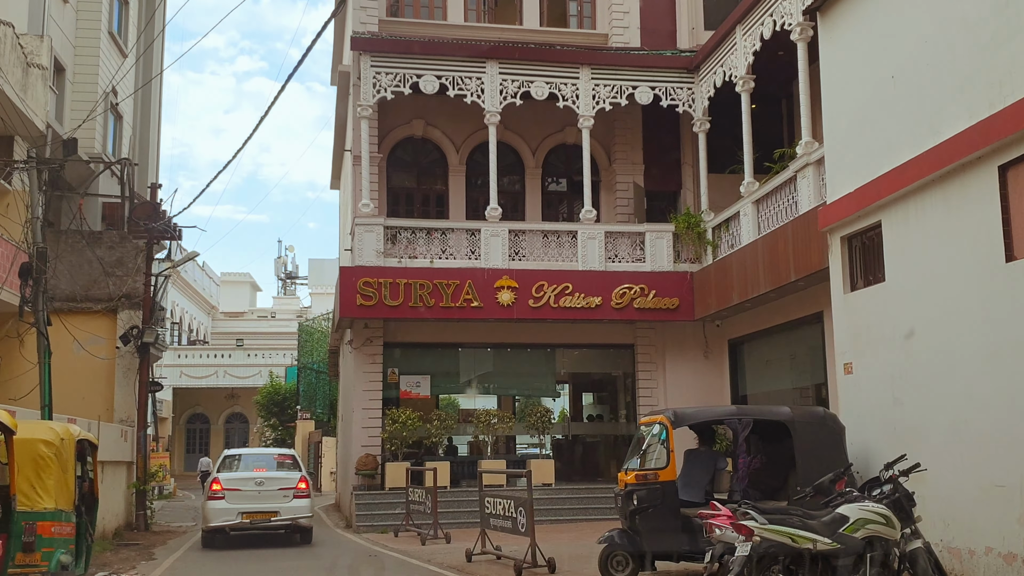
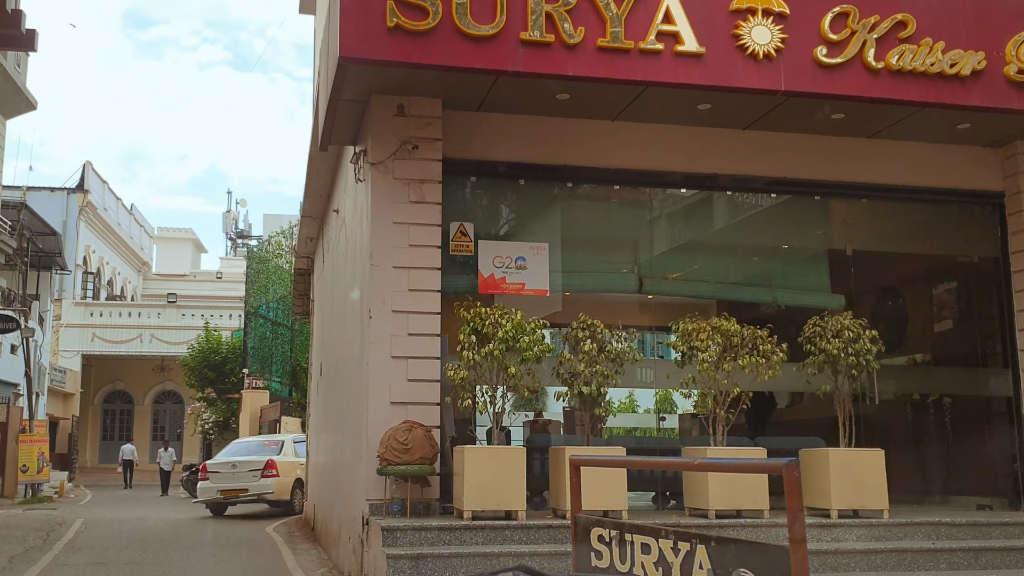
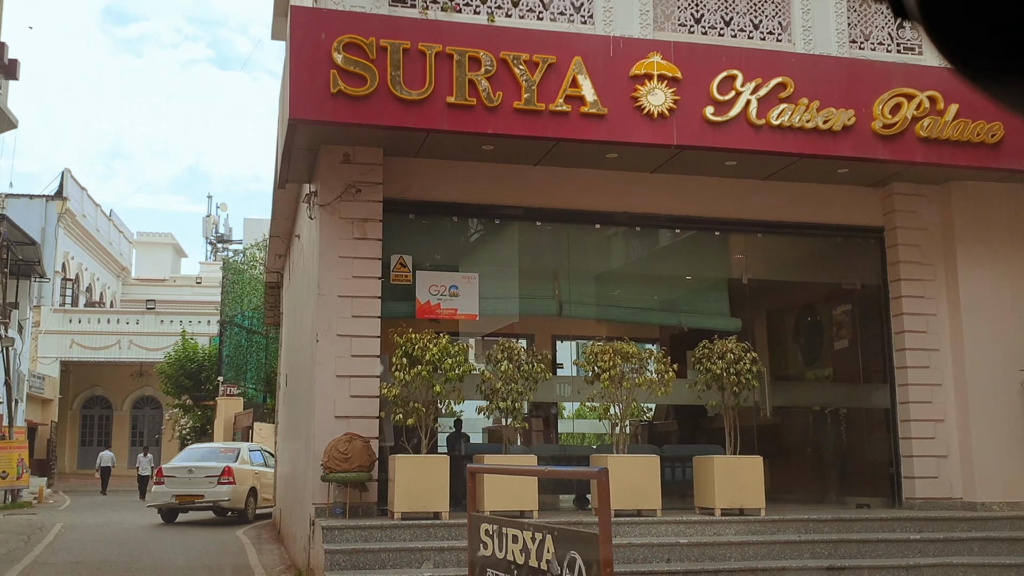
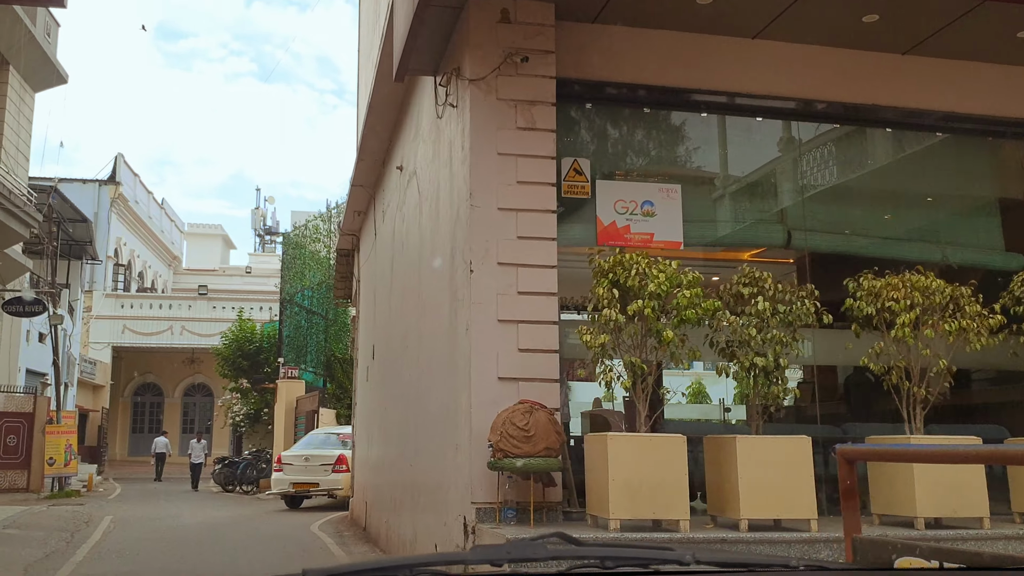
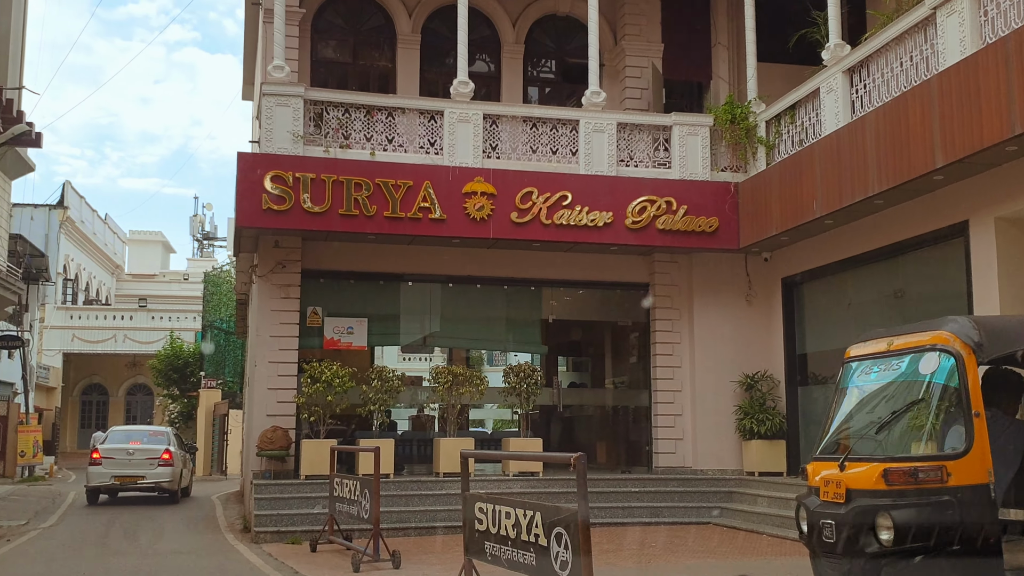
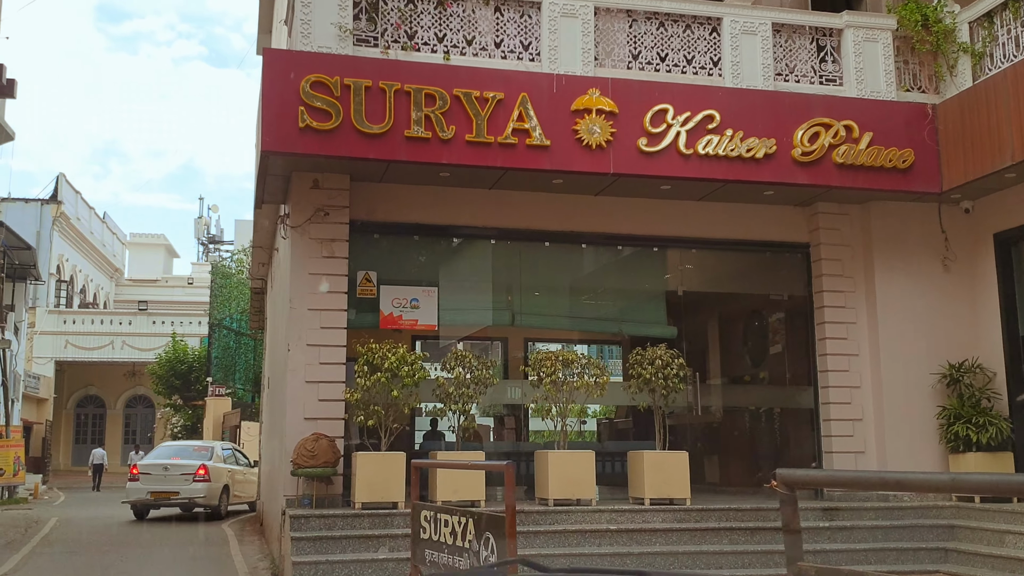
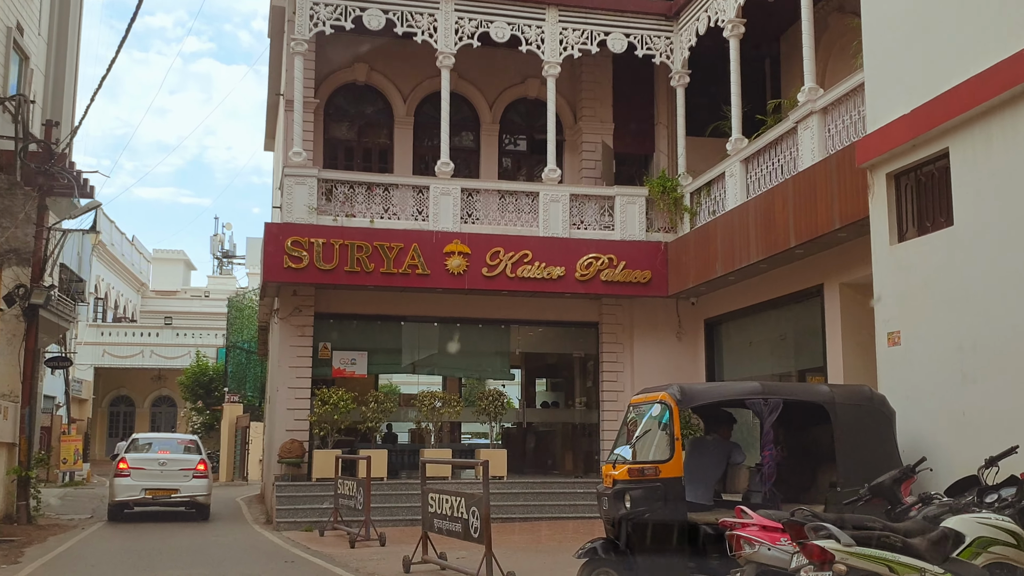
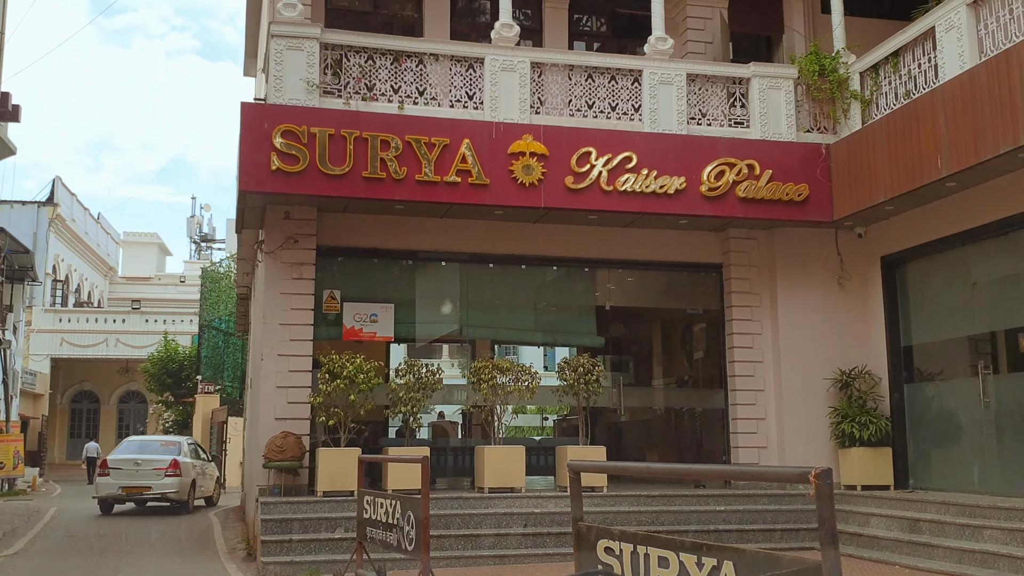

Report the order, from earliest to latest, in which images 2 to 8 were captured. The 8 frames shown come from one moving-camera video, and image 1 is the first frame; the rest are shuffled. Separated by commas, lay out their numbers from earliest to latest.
7, 5, 8, 6, 3, 2, 4
